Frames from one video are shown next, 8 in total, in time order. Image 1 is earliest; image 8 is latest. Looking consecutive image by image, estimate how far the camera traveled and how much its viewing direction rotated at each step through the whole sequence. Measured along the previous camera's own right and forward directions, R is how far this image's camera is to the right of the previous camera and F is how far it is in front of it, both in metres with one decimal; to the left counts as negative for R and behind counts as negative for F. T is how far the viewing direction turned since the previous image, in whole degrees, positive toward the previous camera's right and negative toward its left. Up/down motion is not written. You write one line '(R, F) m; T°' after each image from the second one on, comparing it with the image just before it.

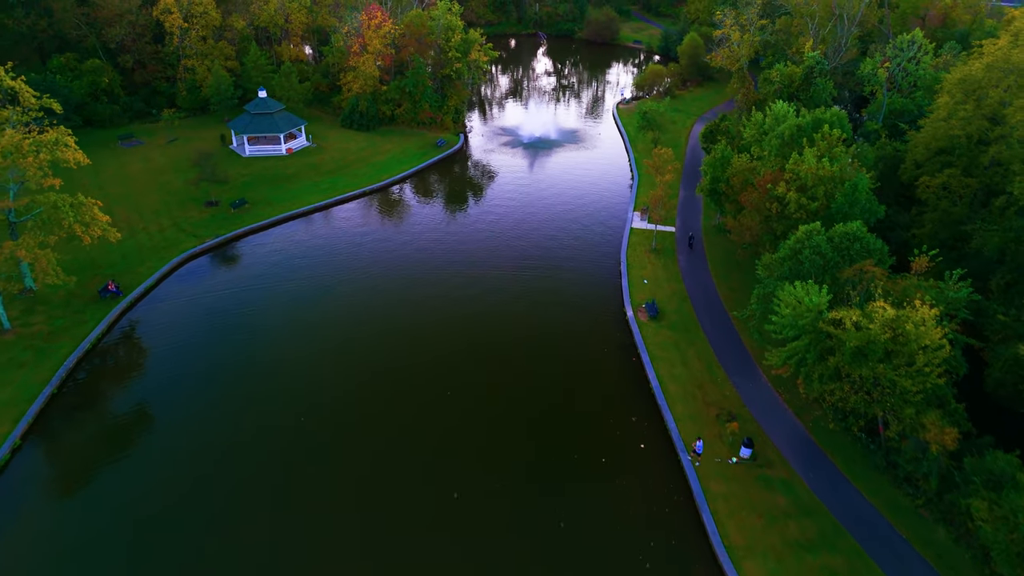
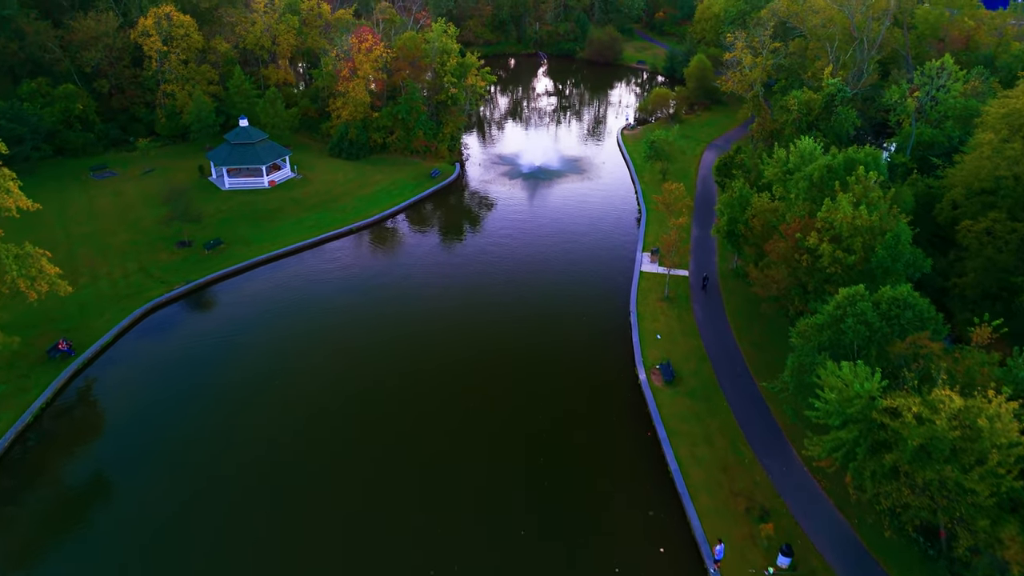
(+0.1, +4.1) m; 0°
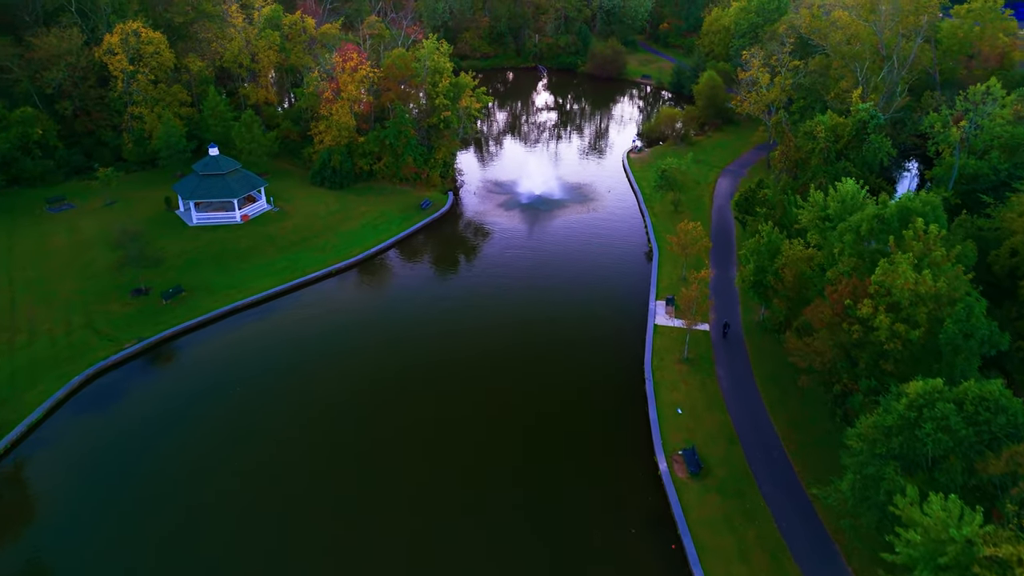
(+0.1, +5.1) m; 0°
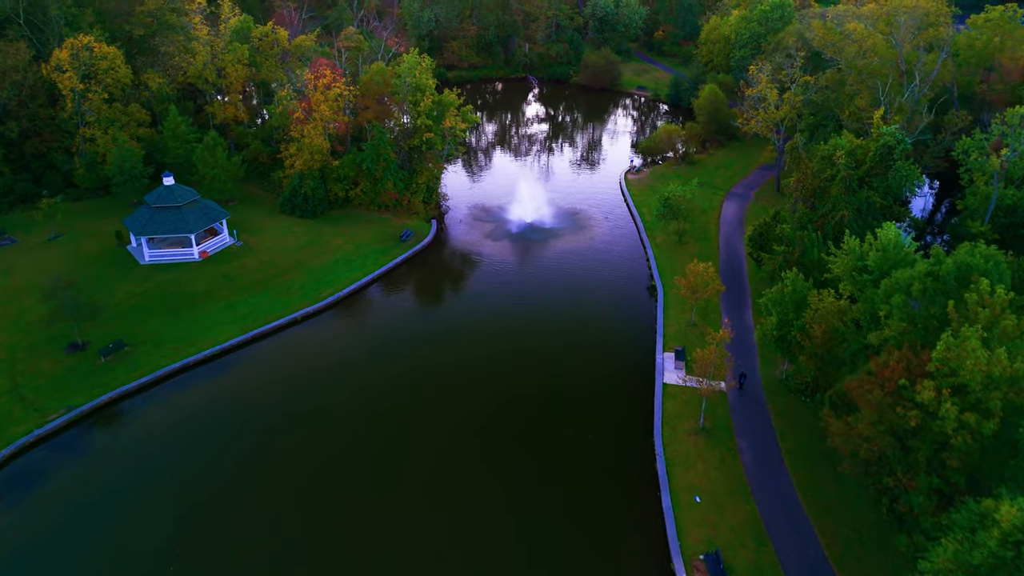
(+0.2, +4.8) m; +1°
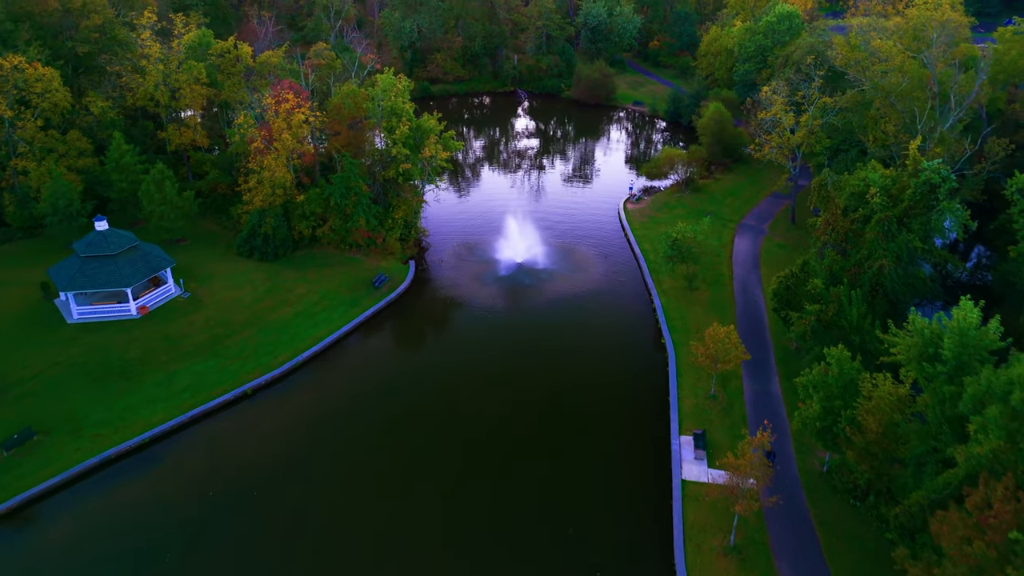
(+0.2, +5.8) m; +1°
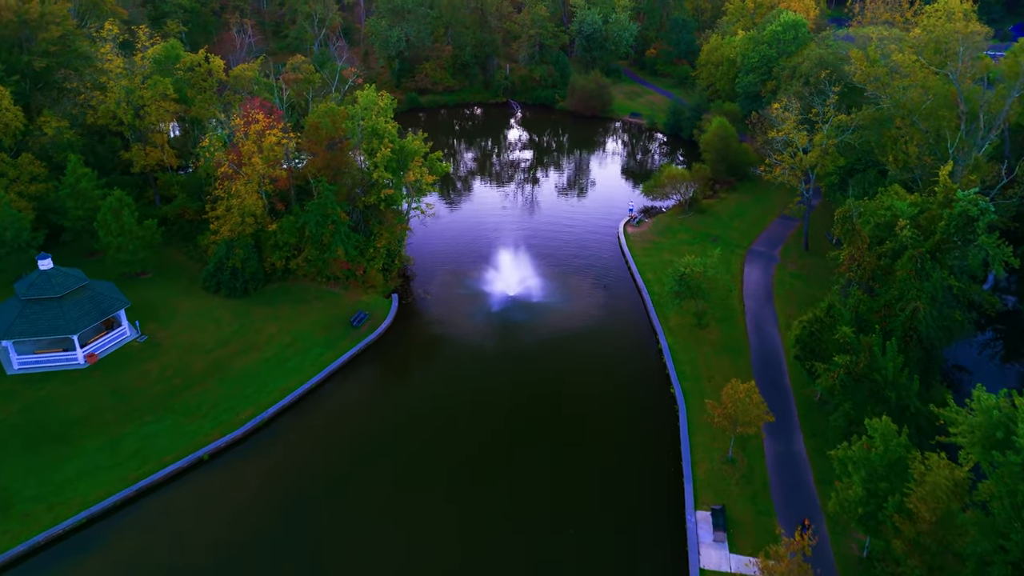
(+0.1, +3.8) m; +1°
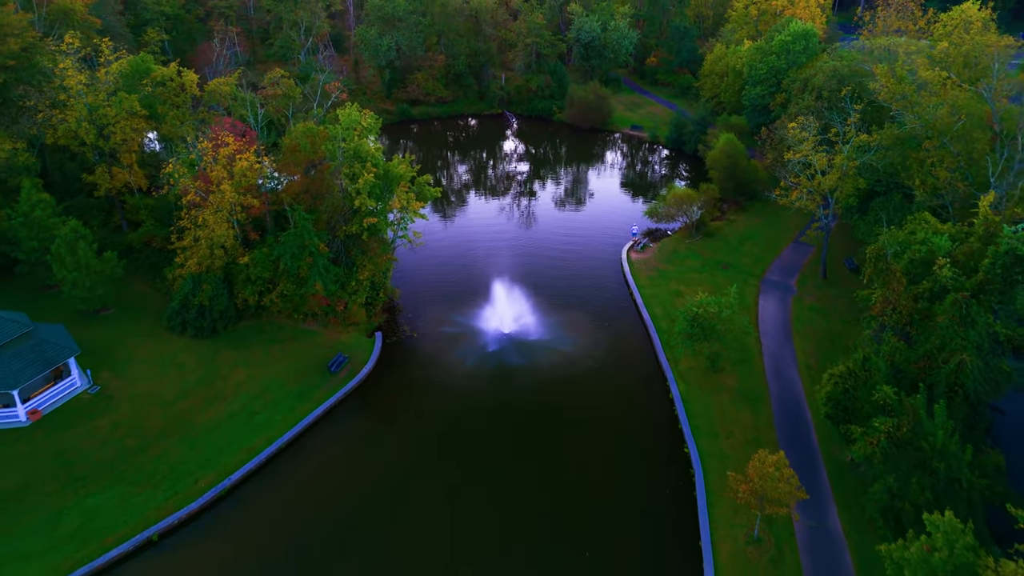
(+0.1, +3.7) m; 0°
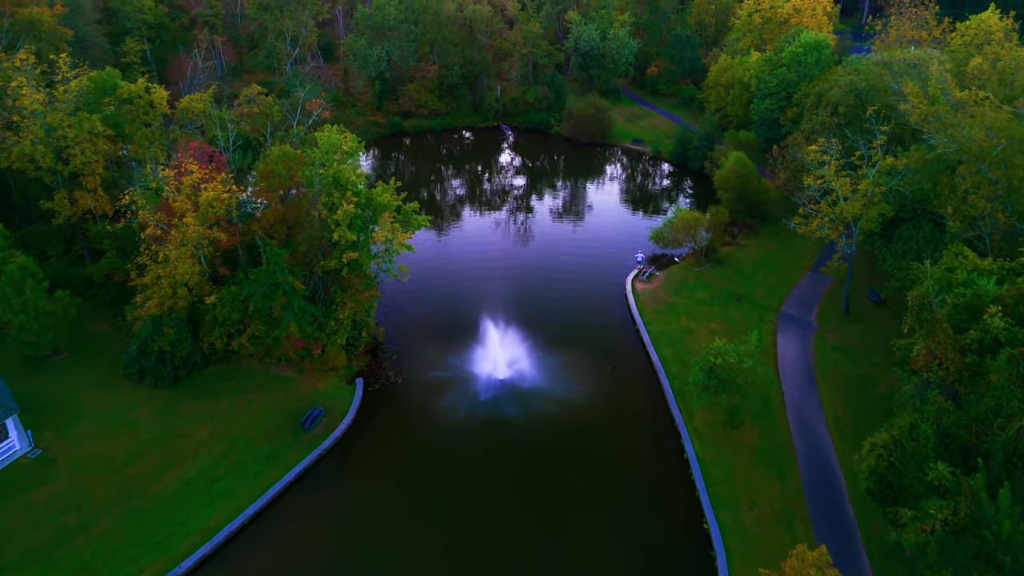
(+0.1, +3.7) m; 0°
